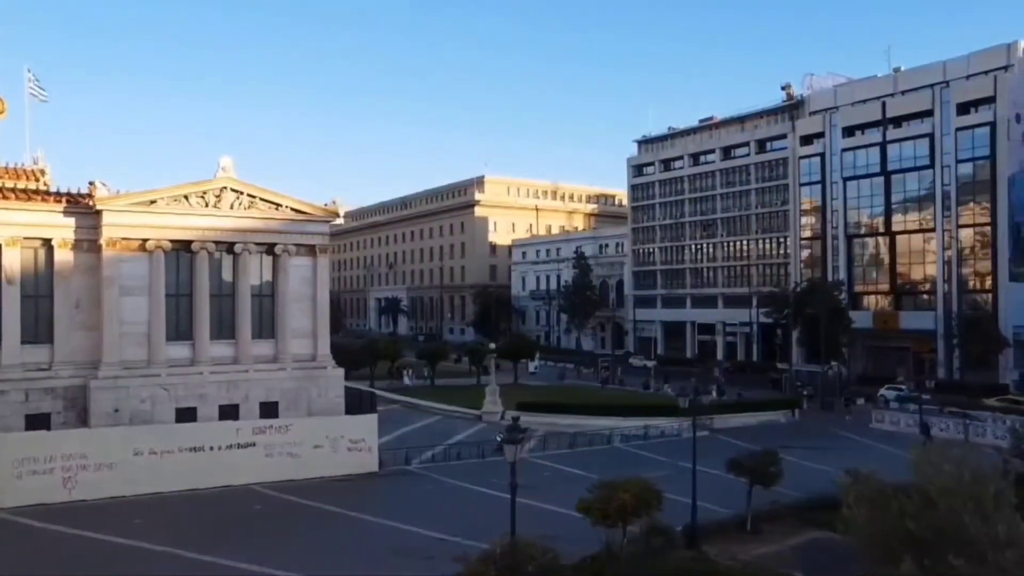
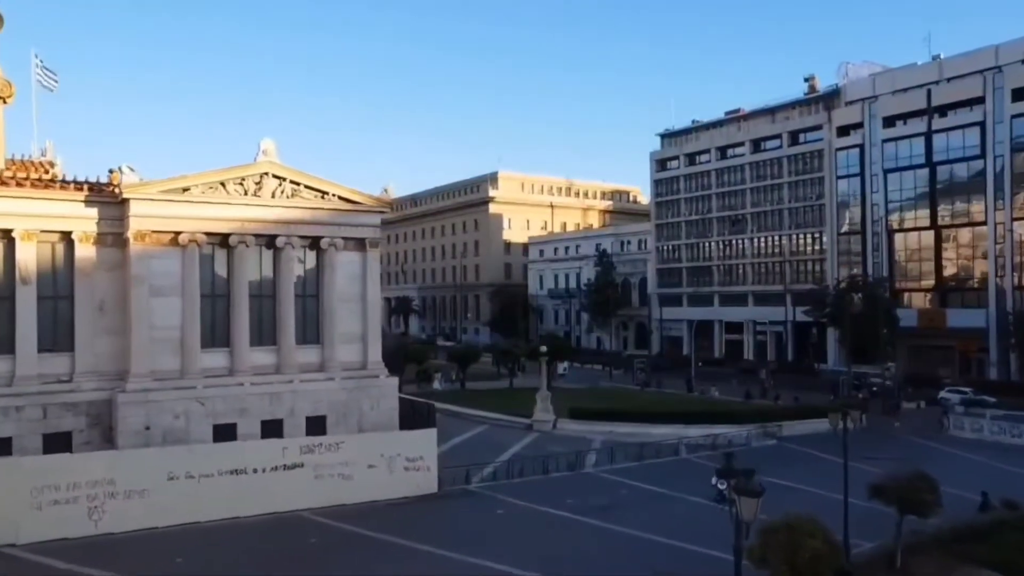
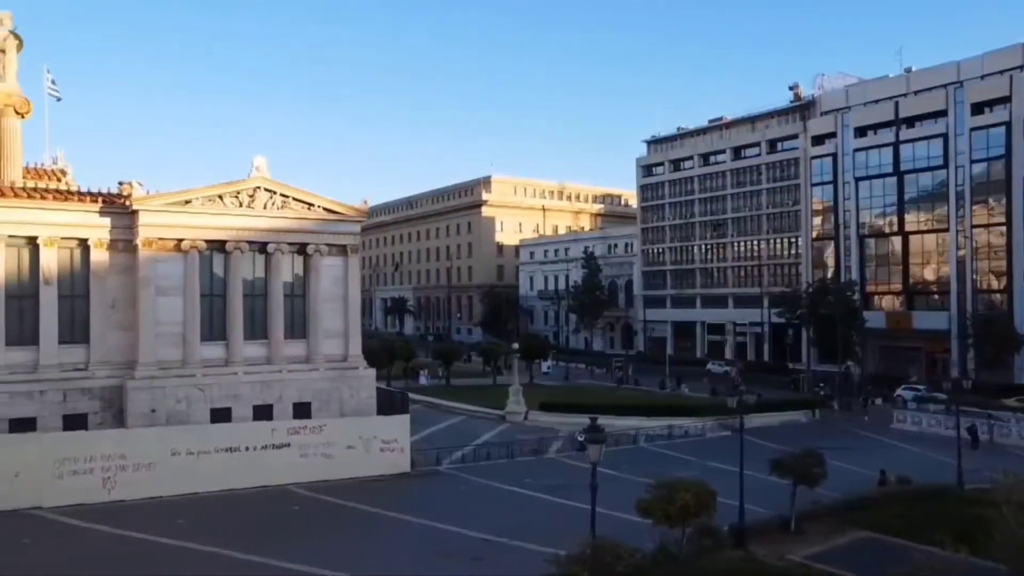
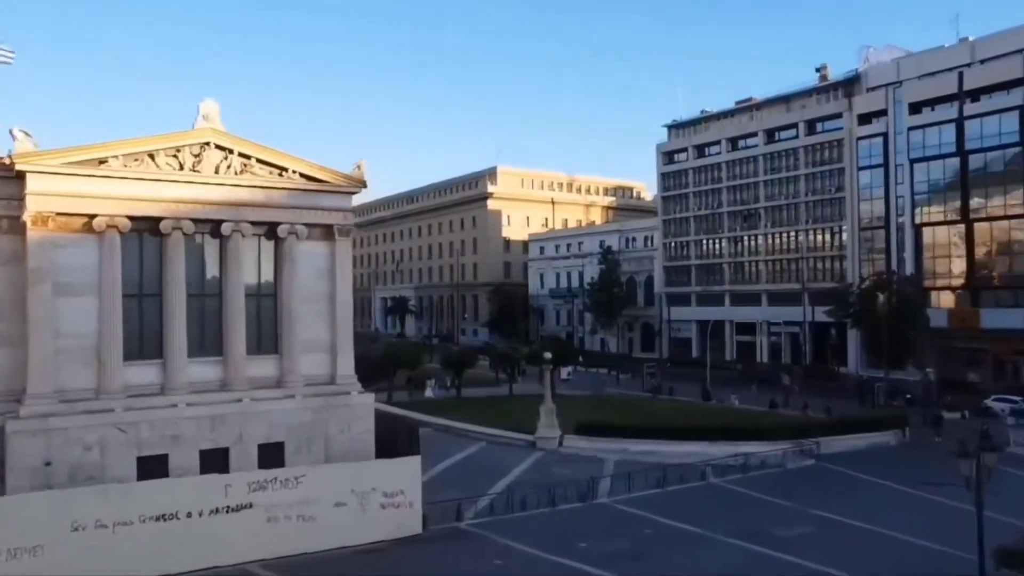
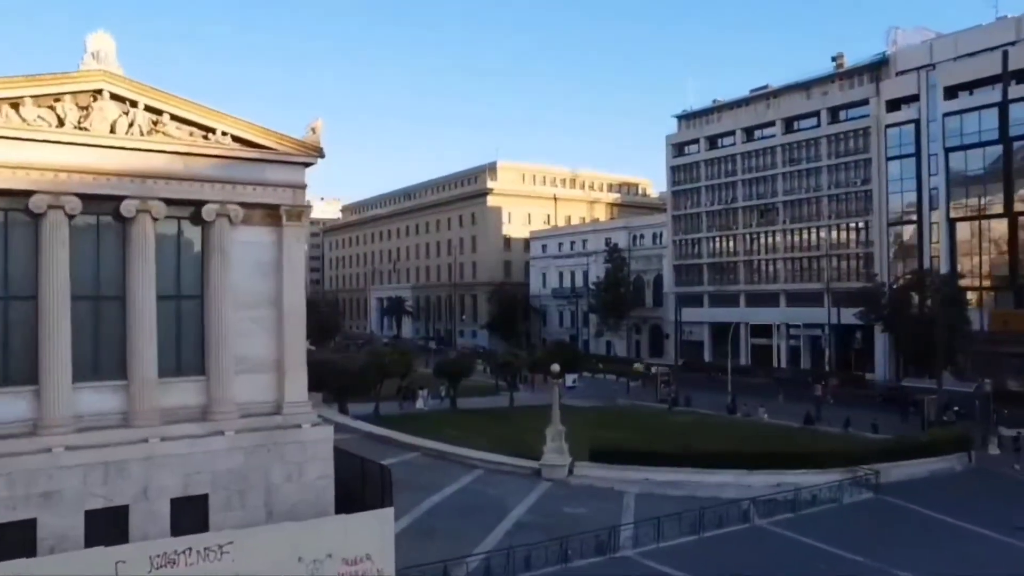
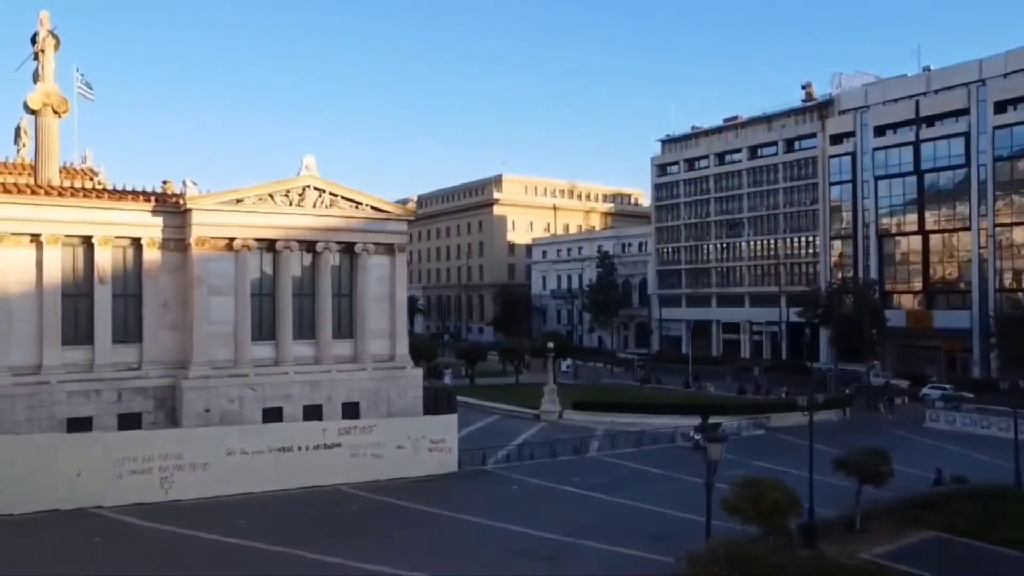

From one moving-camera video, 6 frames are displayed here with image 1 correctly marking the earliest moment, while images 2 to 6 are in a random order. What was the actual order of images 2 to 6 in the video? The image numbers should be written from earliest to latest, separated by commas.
3, 6, 2, 4, 5
